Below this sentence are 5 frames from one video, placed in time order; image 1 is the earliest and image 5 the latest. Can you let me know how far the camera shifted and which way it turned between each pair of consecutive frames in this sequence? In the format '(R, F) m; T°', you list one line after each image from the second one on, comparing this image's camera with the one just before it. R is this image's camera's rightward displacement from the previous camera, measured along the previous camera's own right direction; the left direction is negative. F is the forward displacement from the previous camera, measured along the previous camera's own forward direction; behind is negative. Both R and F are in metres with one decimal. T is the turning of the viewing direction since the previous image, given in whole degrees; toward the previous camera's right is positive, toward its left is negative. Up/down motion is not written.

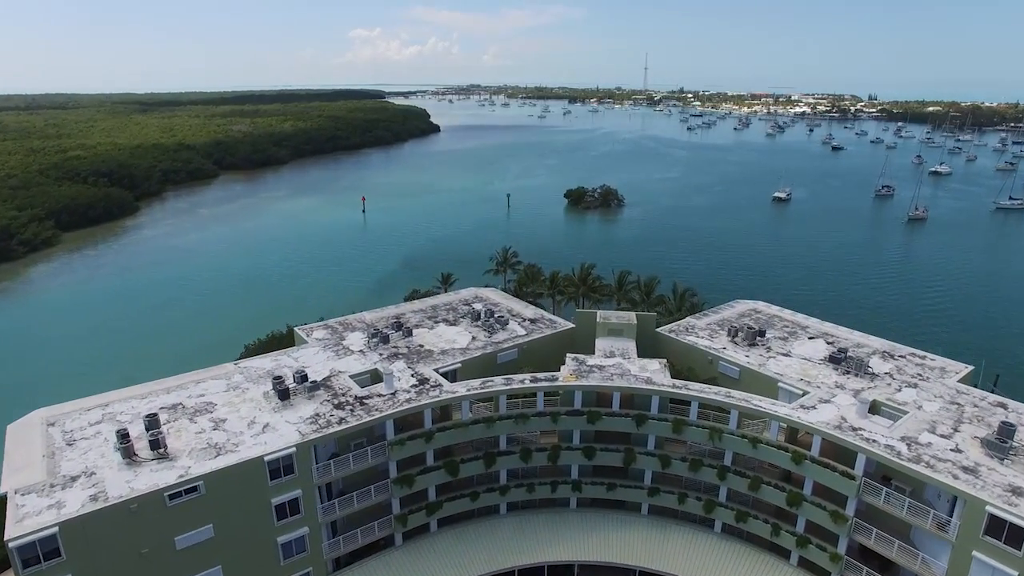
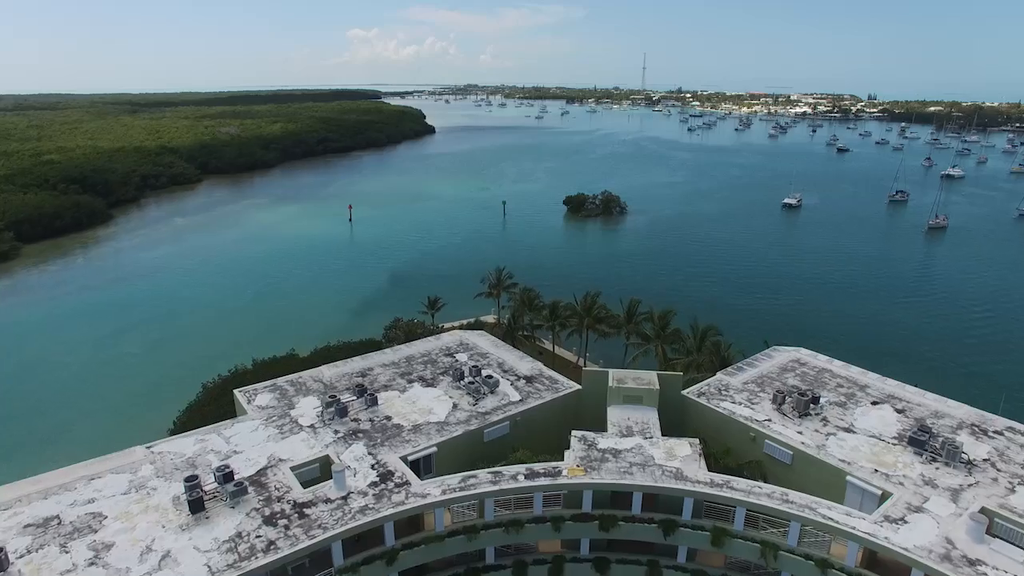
(+0.2, +3.8) m; 0°
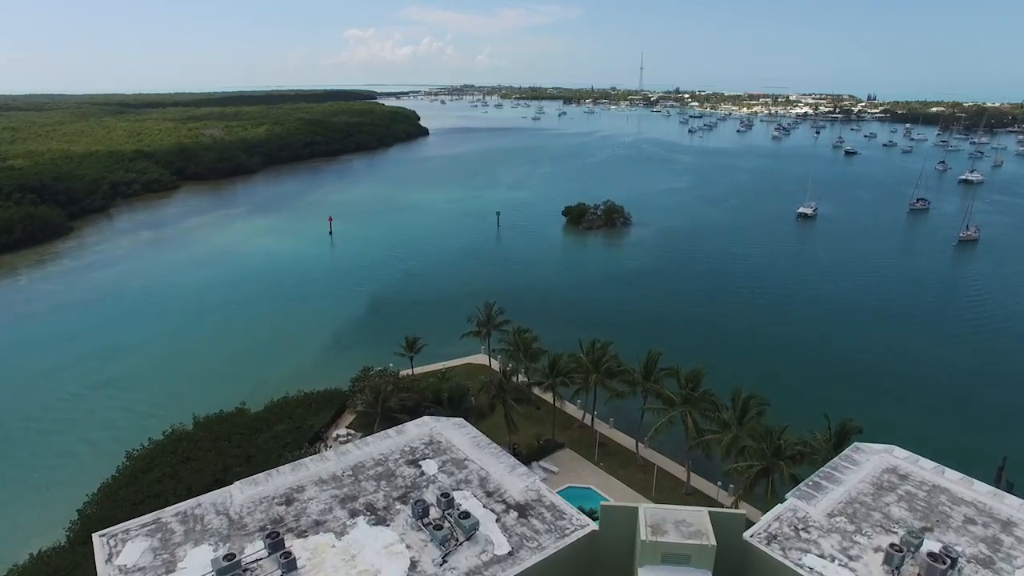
(+0.2, +5.0) m; 0°
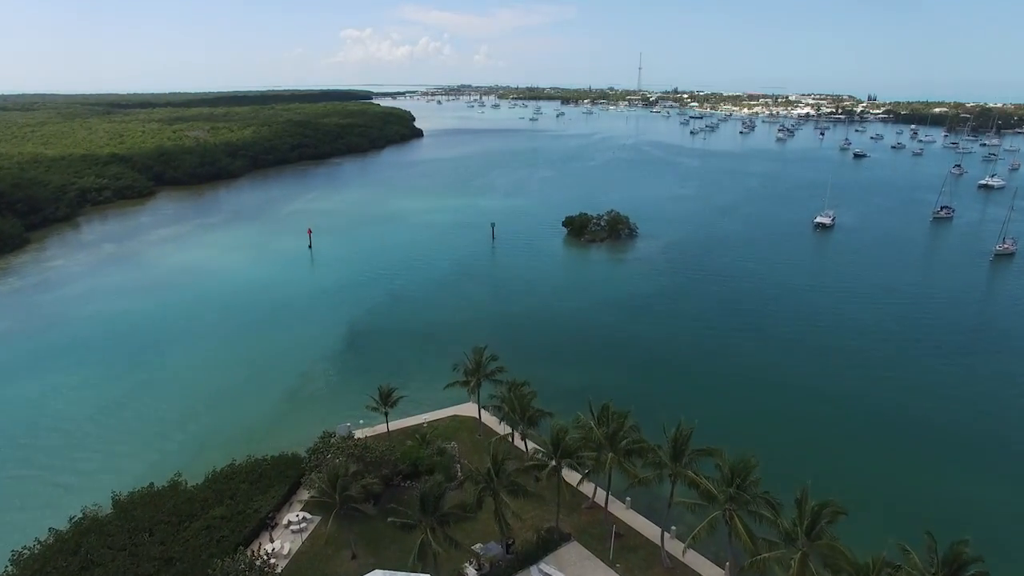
(+0.1, +4.7) m; 0°
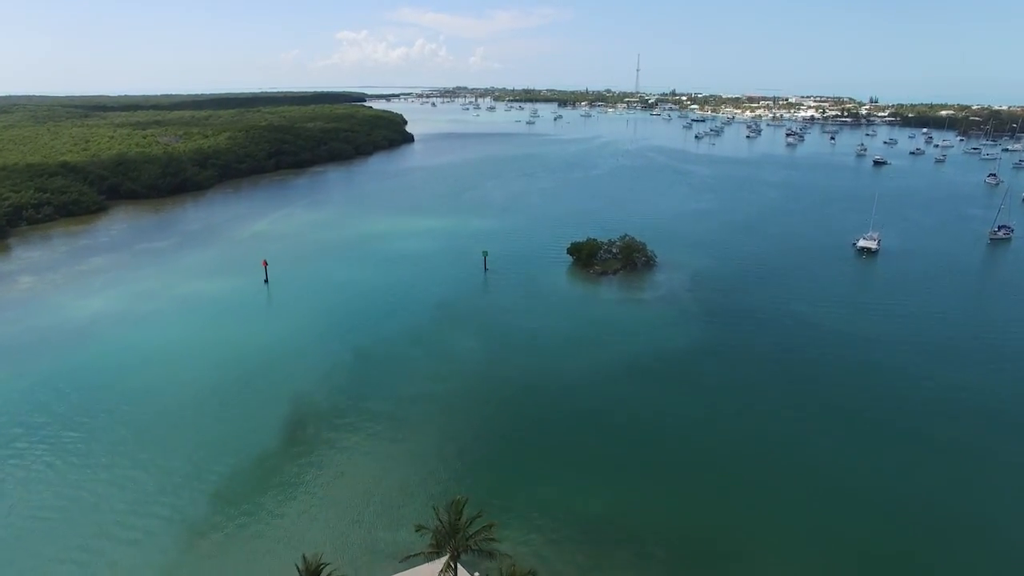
(0.0, +8.6) m; 0°
